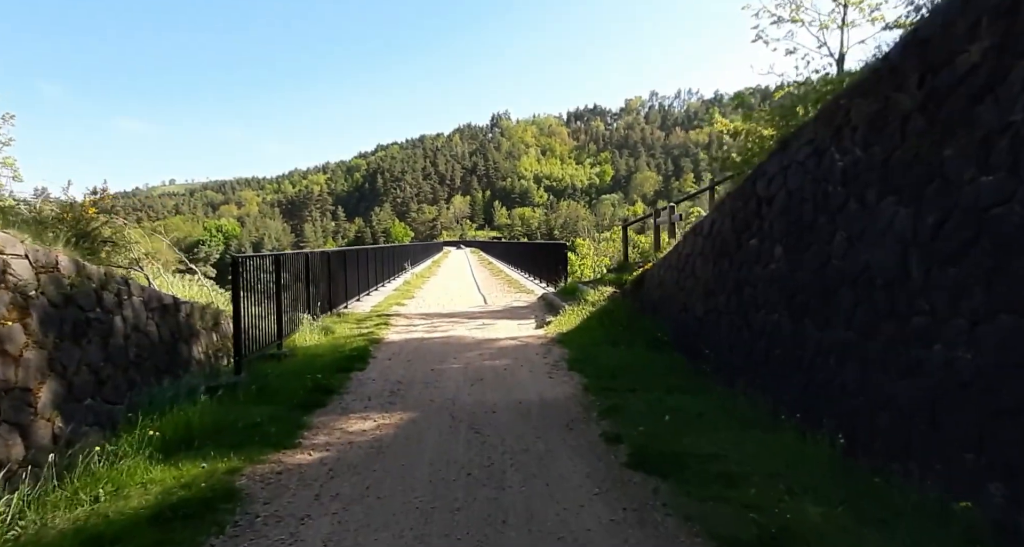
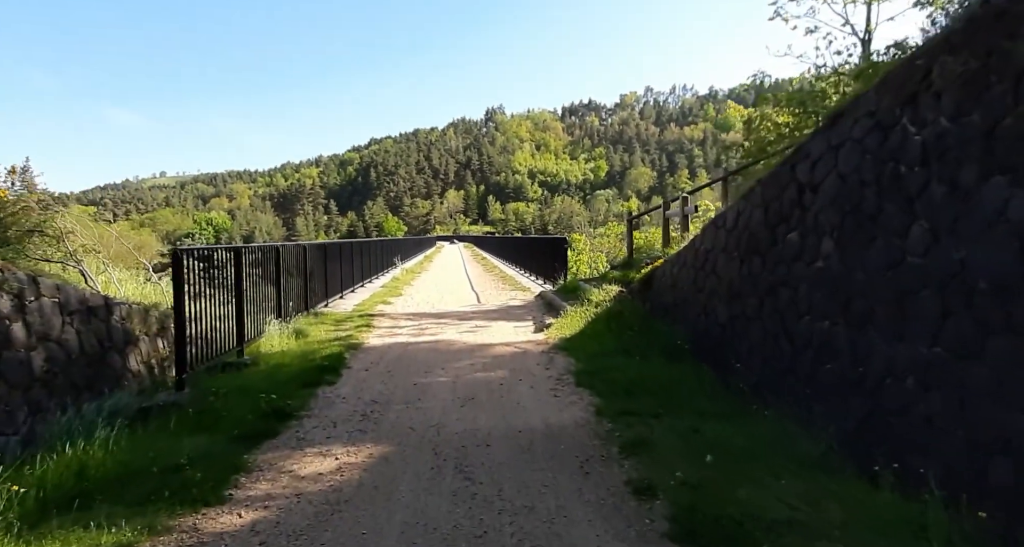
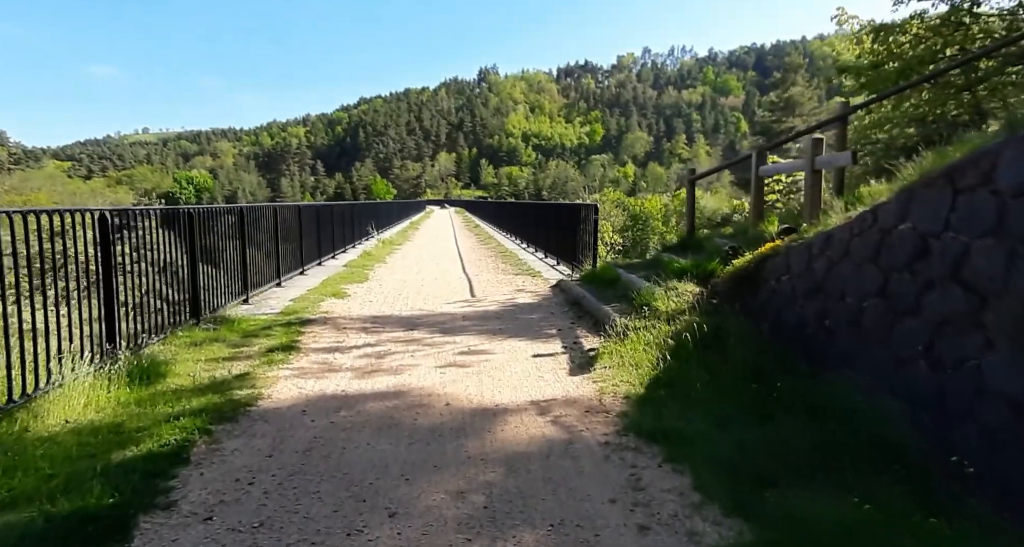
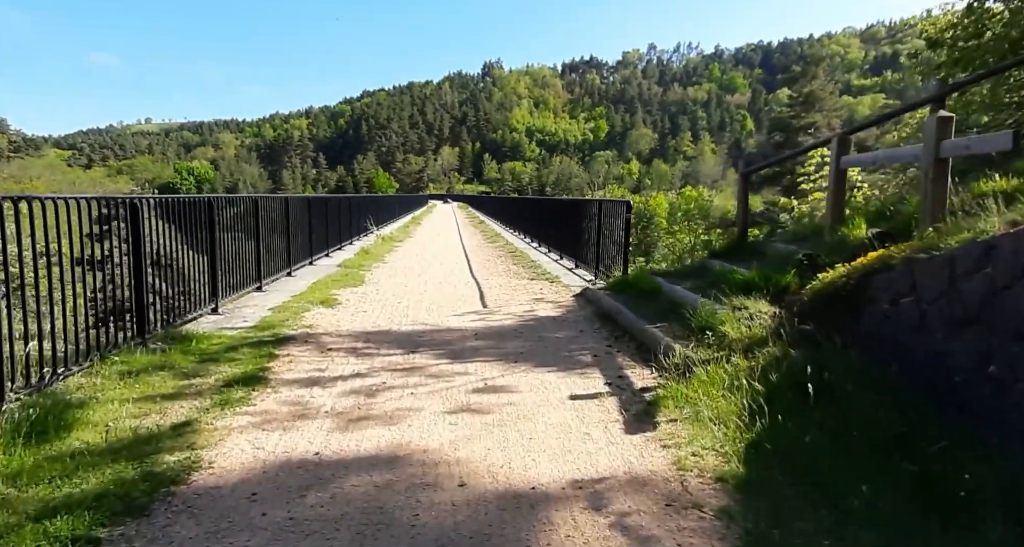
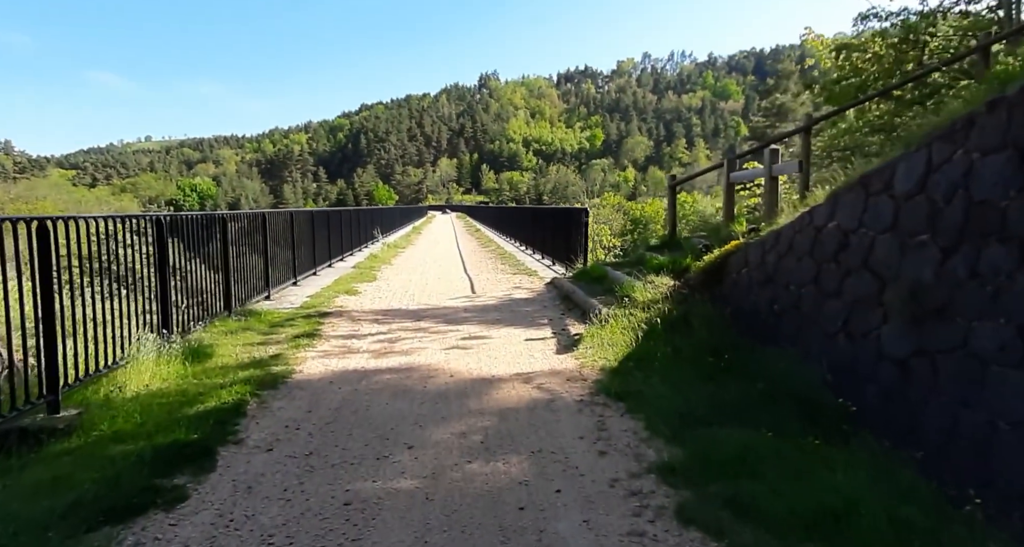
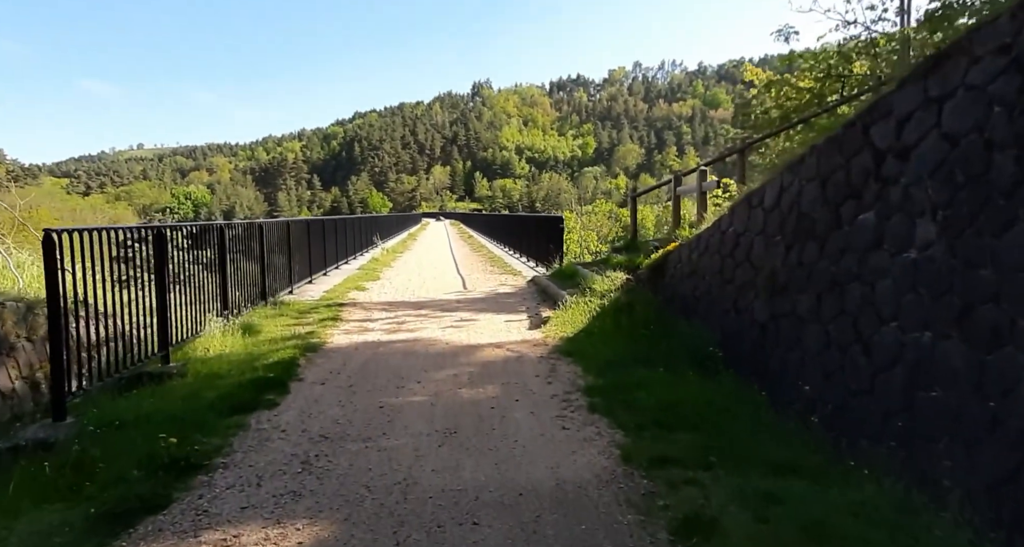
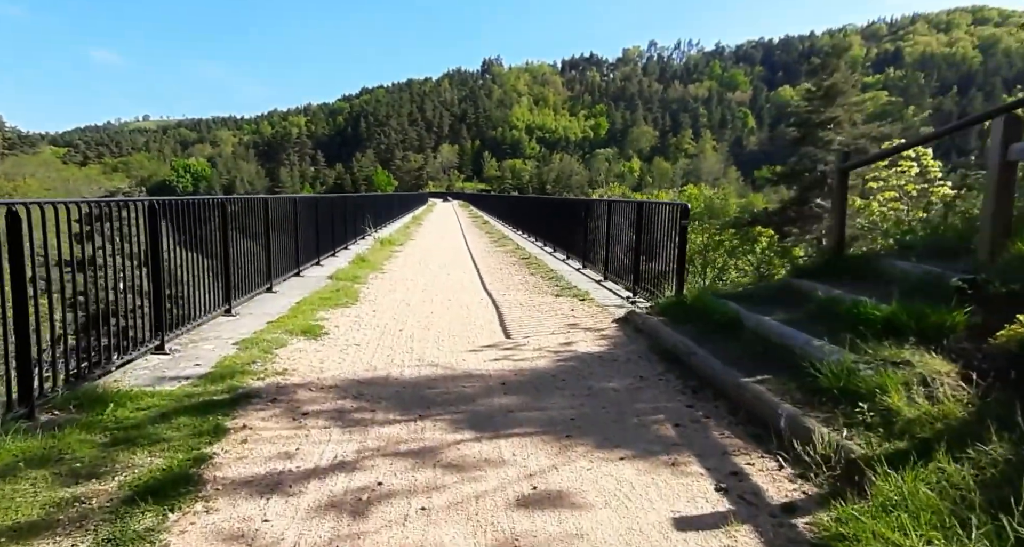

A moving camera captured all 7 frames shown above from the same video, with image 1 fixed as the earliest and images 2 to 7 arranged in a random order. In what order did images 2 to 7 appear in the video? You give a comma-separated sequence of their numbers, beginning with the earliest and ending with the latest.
2, 6, 5, 3, 4, 7
